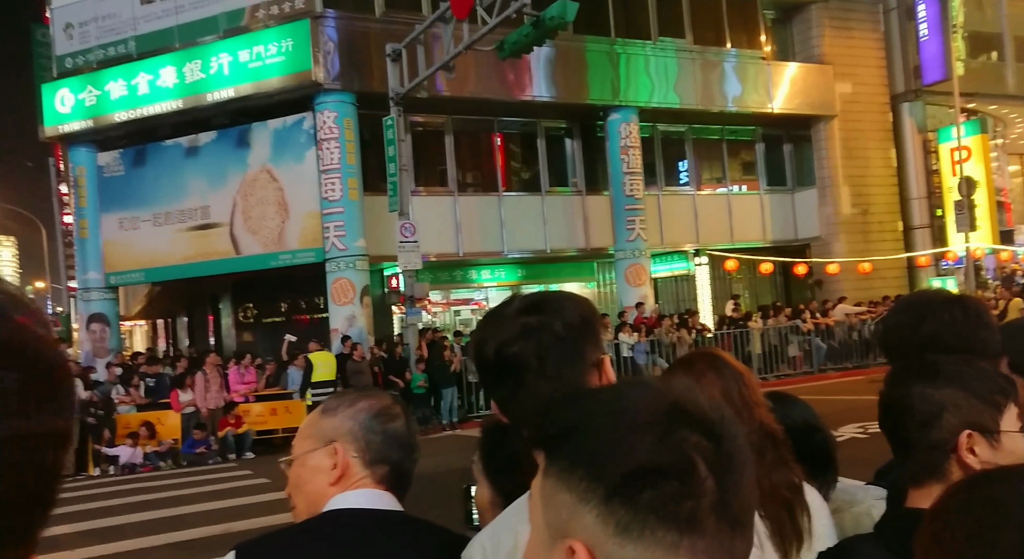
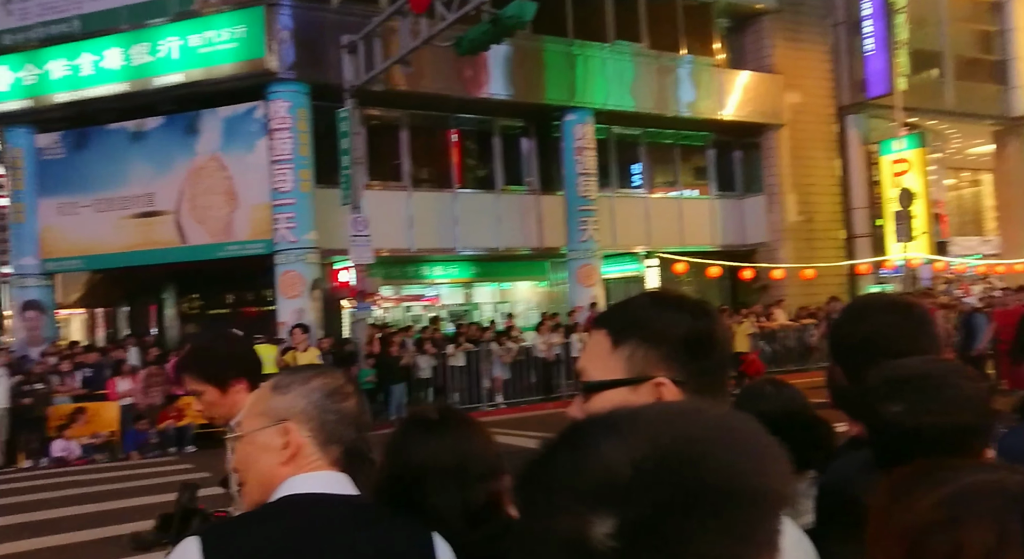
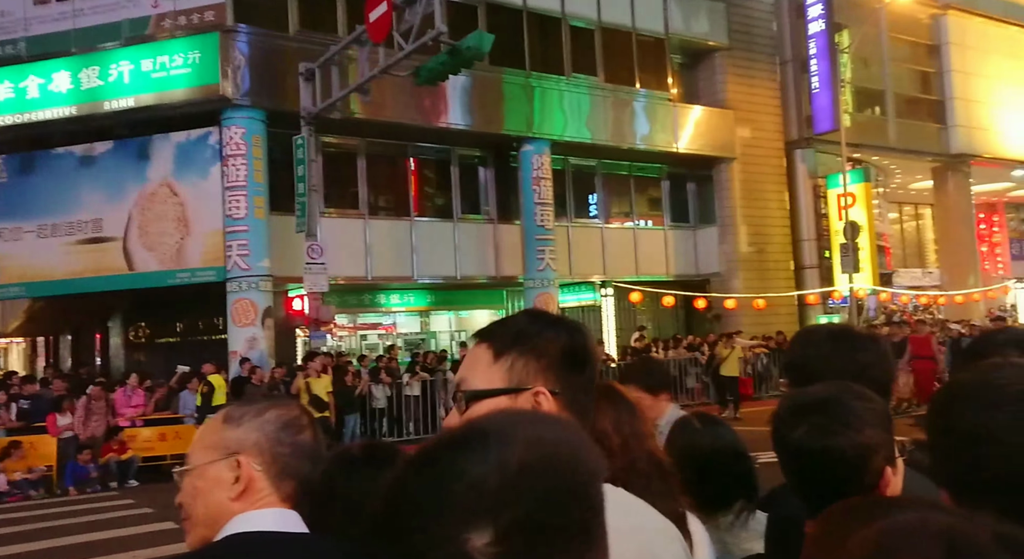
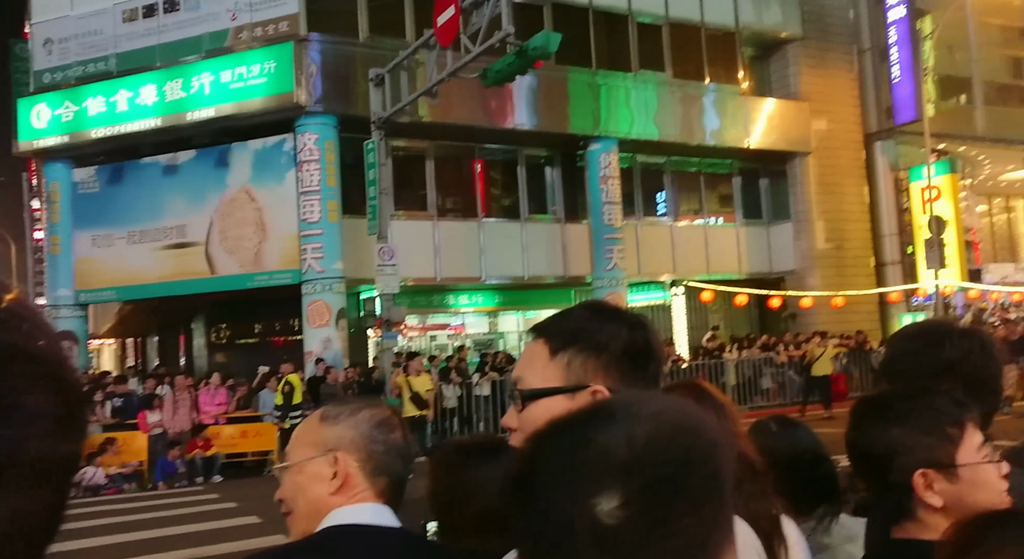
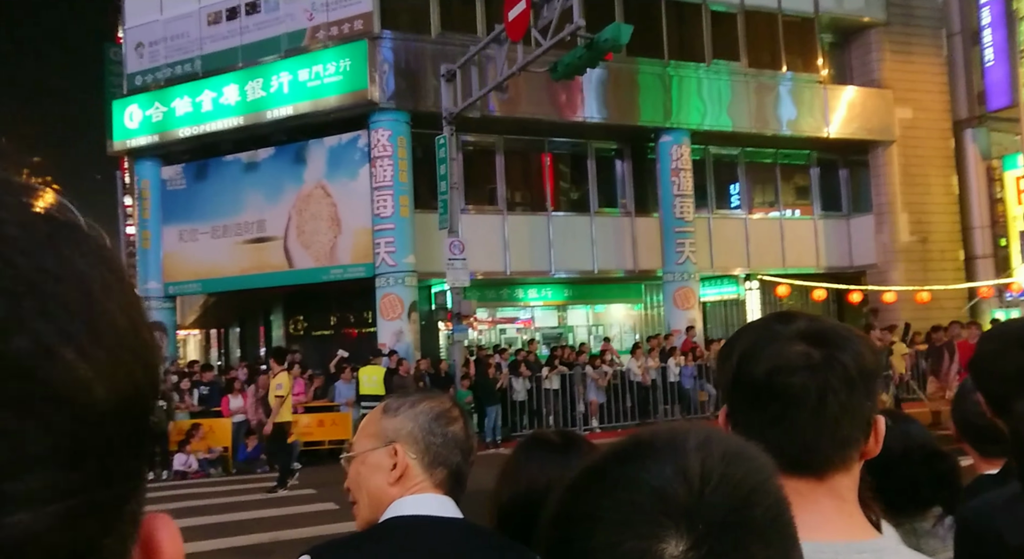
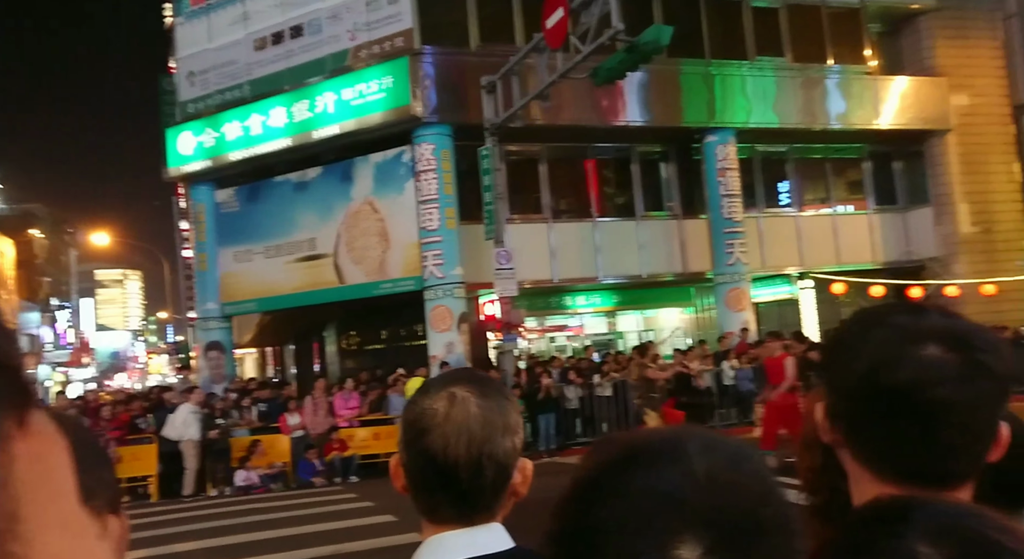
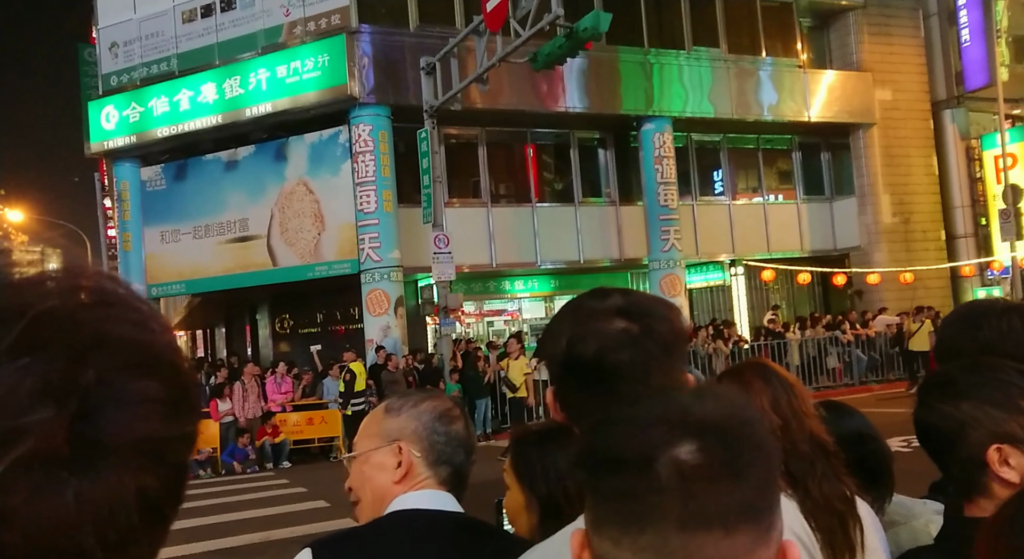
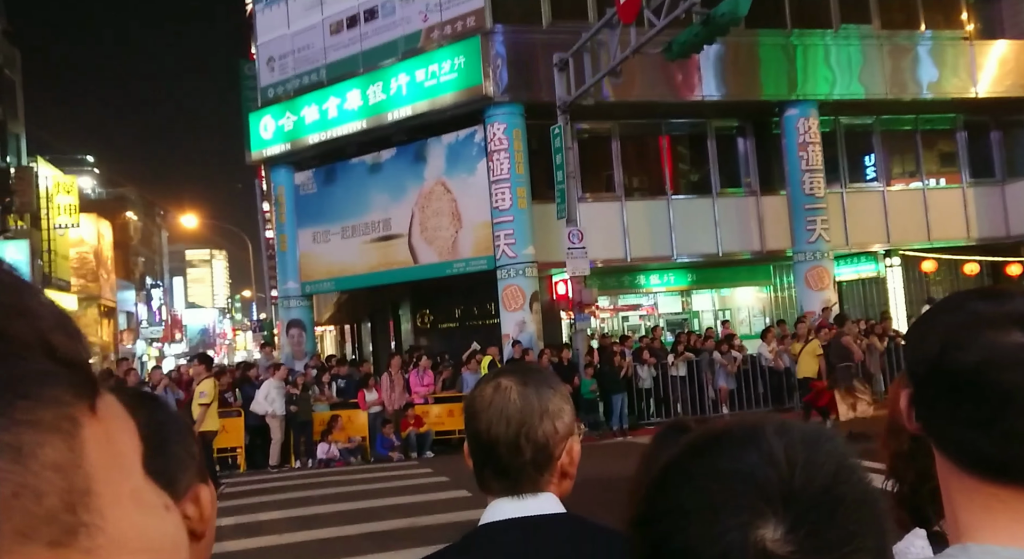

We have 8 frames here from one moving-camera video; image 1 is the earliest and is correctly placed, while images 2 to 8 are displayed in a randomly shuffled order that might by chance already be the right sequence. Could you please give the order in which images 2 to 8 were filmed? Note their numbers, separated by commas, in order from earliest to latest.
7, 4, 3, 2, 5, 8, 6
